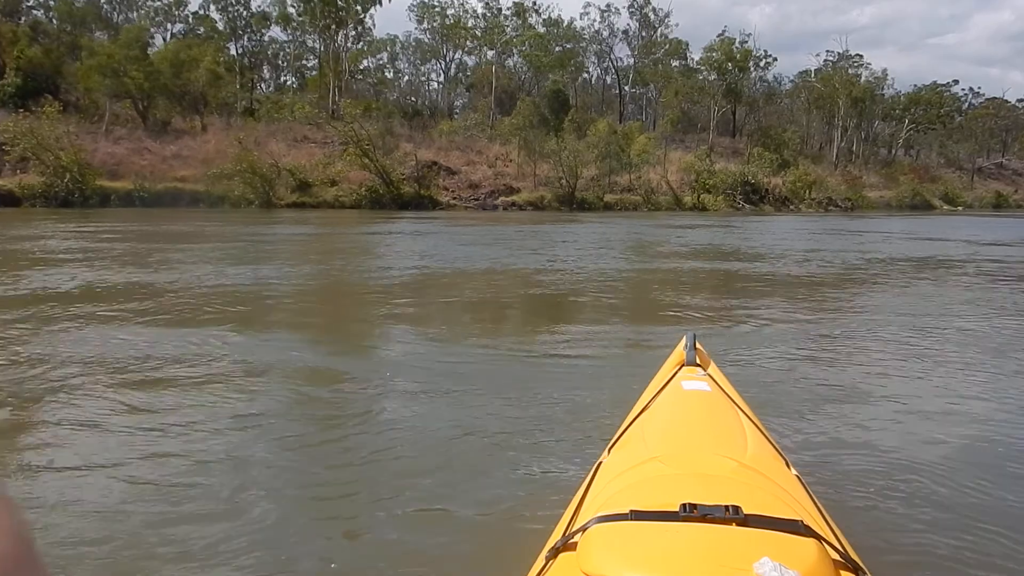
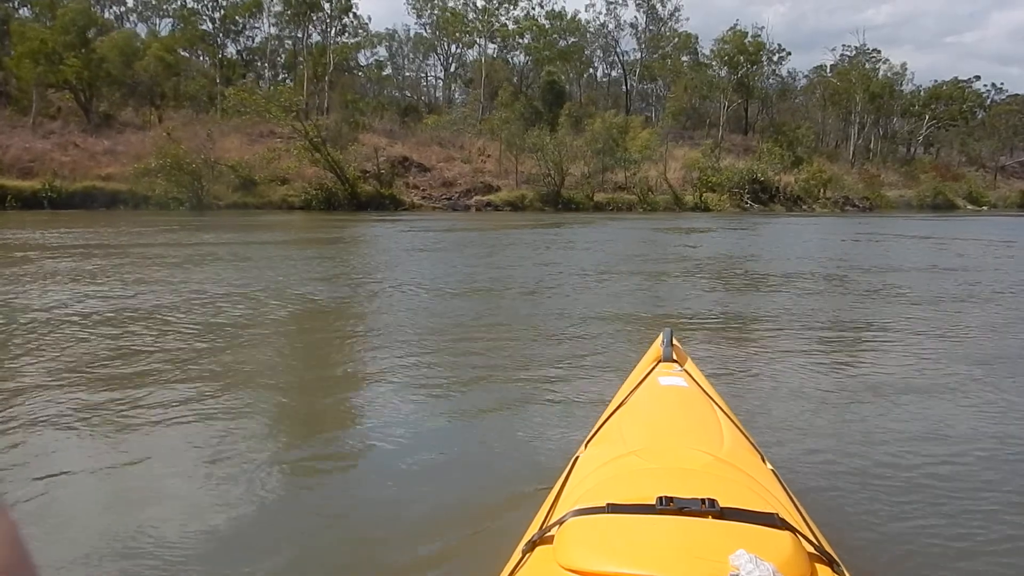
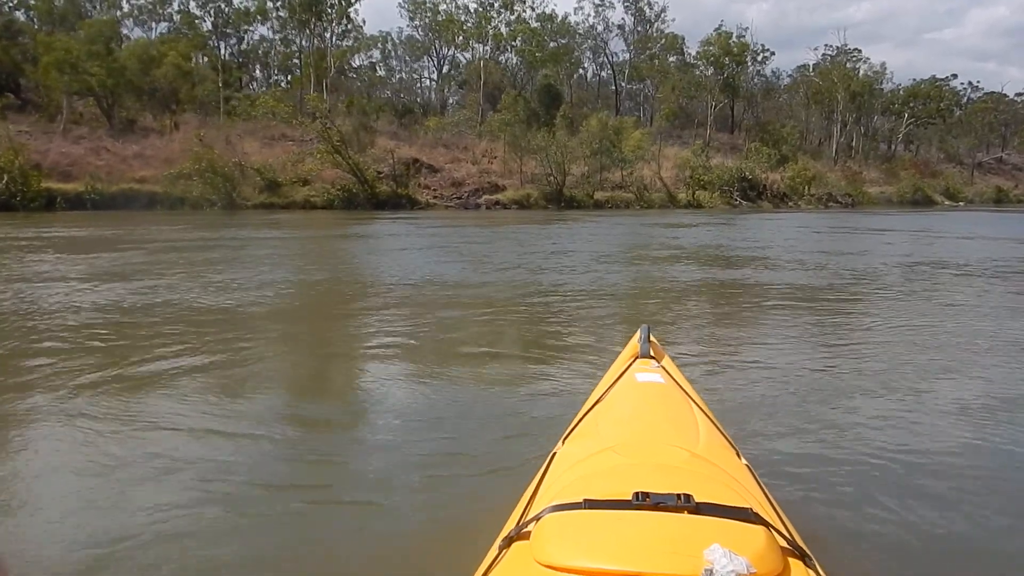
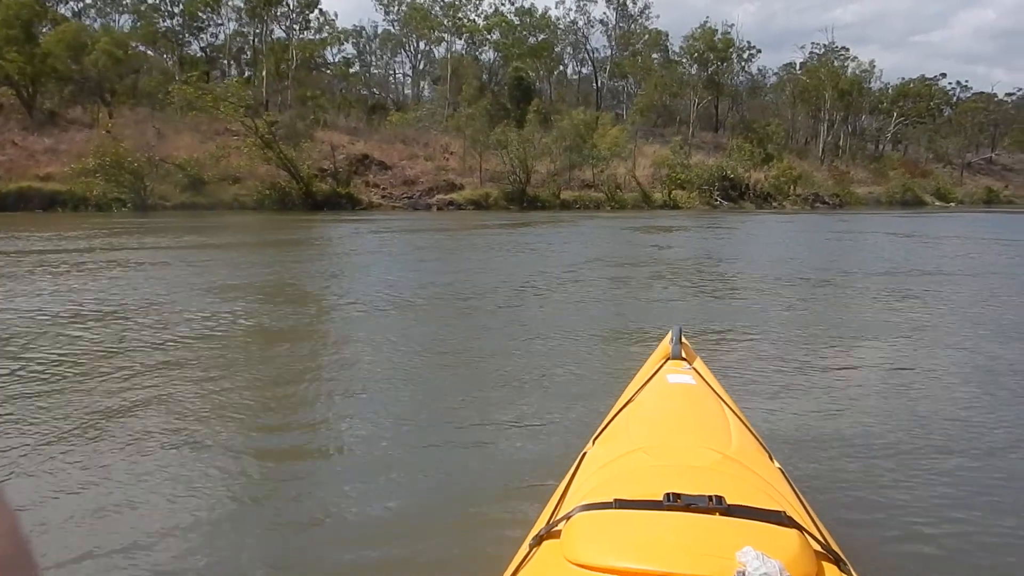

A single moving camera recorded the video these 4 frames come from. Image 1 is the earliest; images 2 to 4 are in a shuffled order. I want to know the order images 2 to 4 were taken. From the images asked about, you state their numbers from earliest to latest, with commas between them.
3, 2, 4
